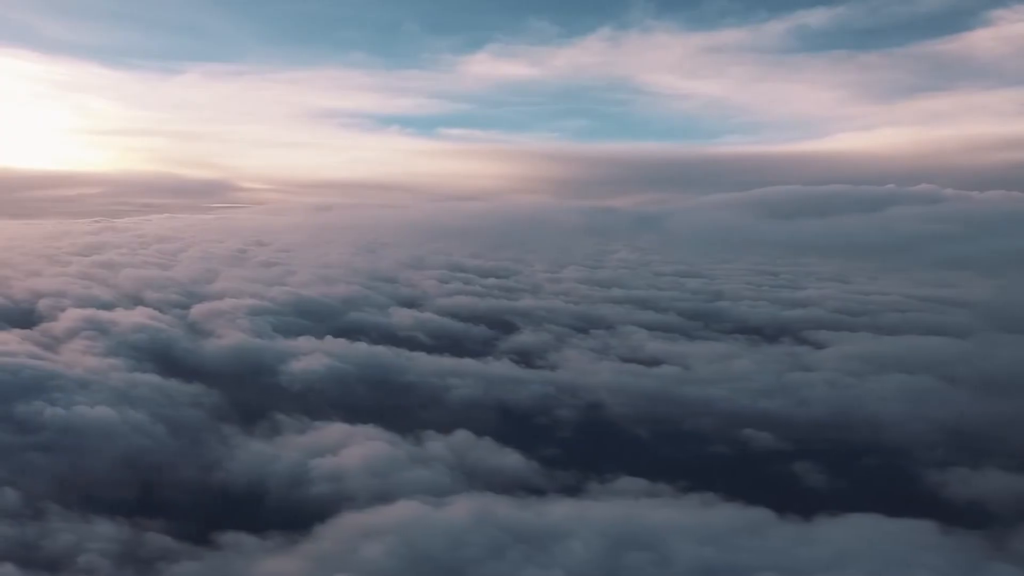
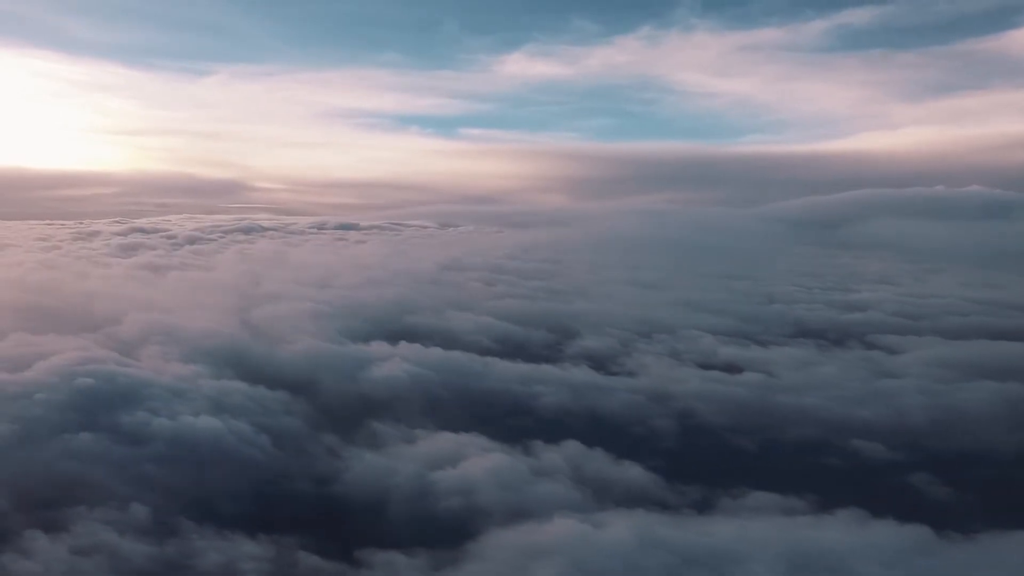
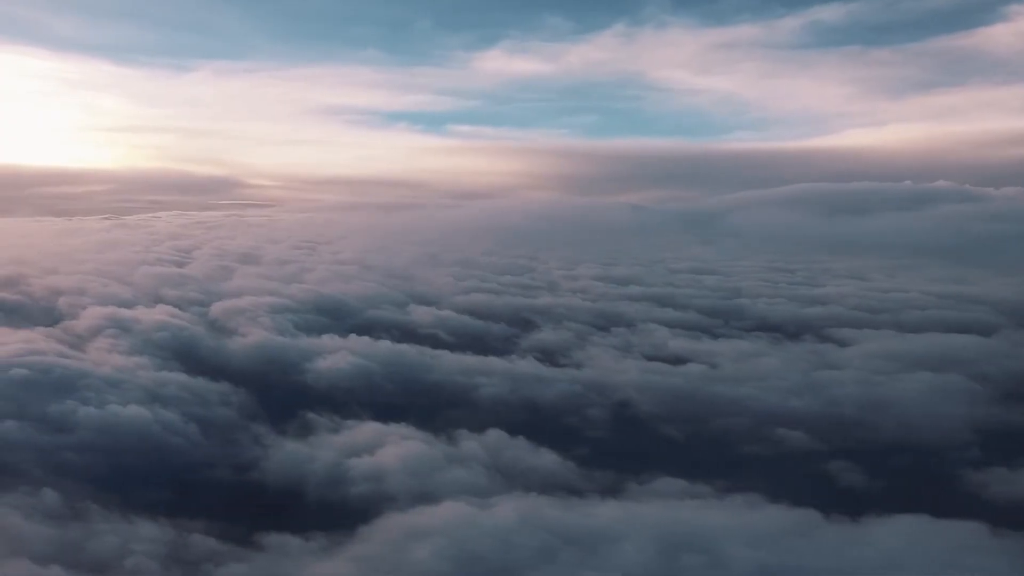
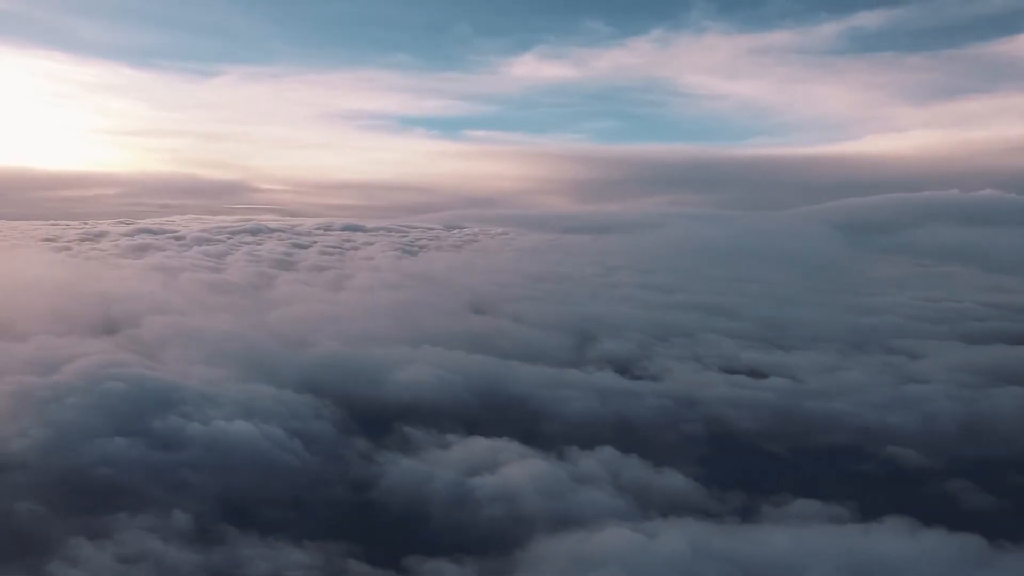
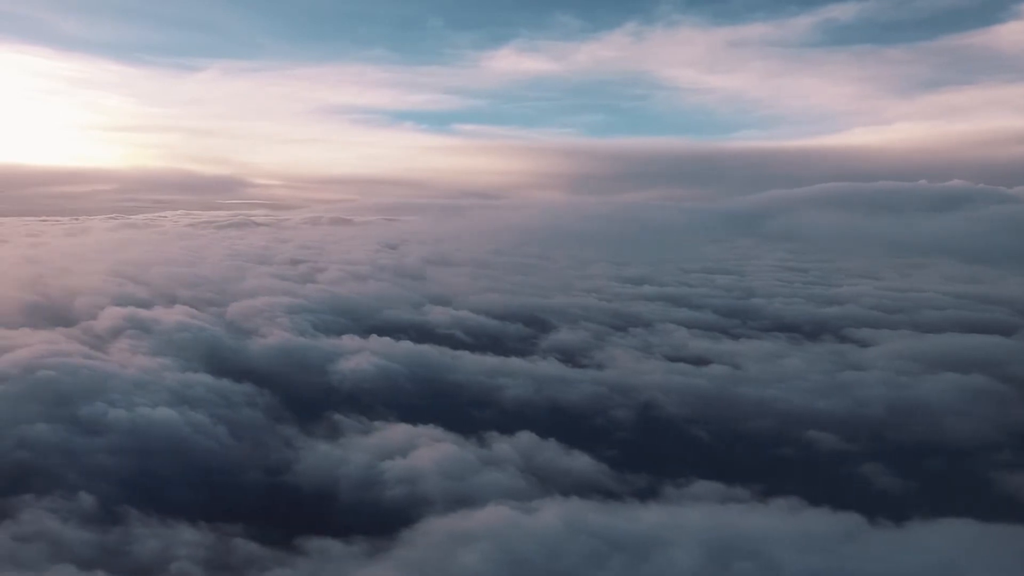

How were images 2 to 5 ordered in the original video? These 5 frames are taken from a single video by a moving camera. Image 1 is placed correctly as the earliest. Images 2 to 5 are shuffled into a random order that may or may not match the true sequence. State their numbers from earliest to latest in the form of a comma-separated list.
3, 5, 2, 4
